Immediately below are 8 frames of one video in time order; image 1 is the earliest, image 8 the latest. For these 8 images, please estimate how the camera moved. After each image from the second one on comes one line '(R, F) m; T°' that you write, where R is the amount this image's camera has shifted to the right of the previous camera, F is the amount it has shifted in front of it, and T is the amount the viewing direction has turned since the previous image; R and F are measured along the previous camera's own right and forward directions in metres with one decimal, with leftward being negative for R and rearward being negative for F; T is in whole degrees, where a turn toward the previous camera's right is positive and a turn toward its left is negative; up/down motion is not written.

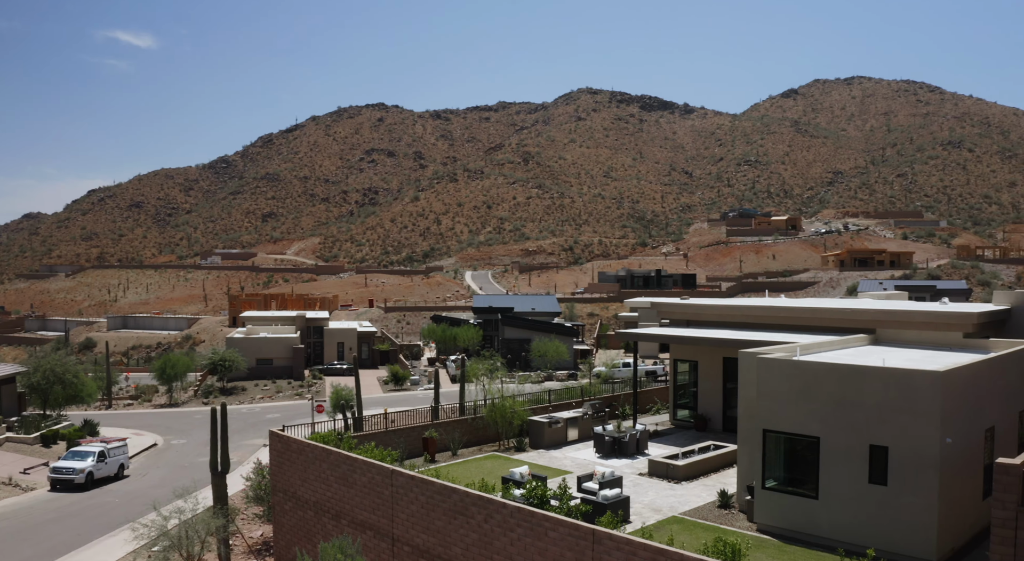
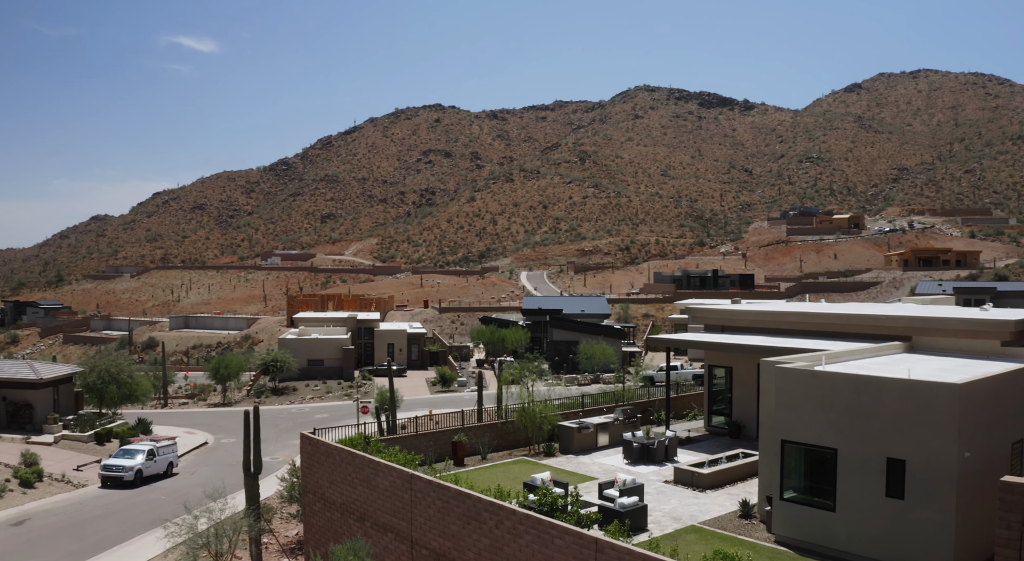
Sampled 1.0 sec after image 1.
(+0.5, -0.1) m; -4°
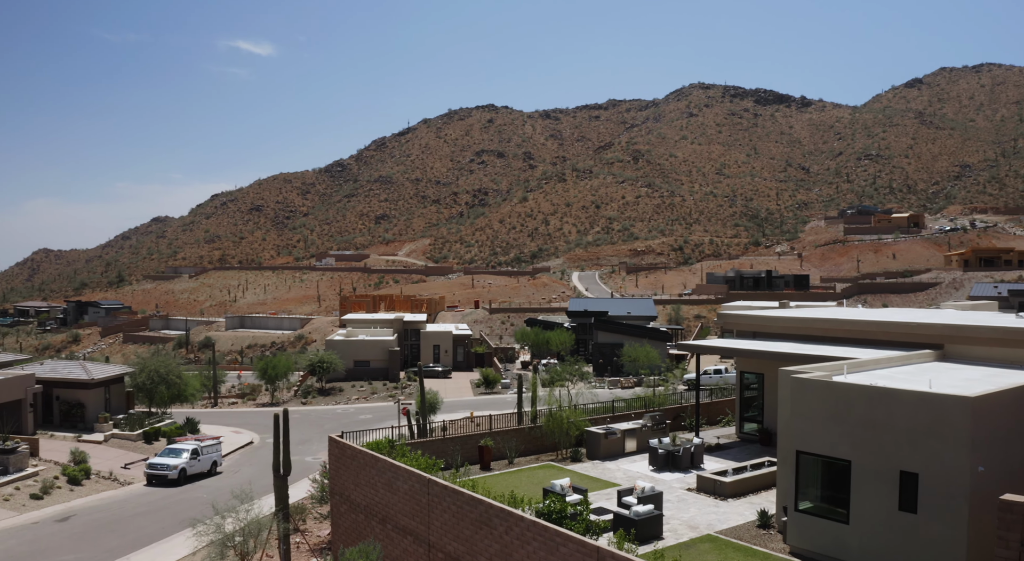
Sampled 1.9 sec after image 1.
(+0.4, -0.1) m; -3°
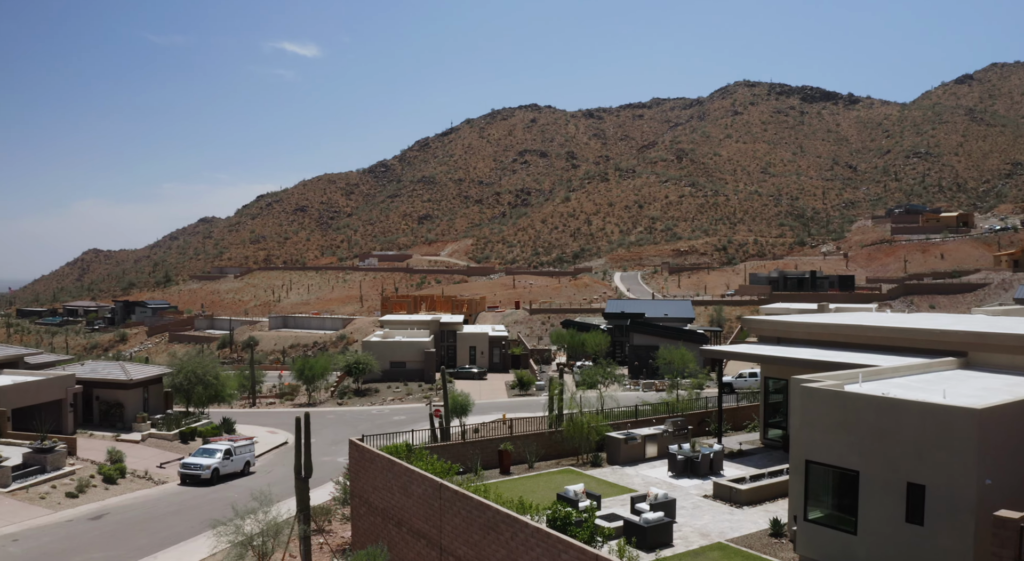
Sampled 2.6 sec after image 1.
(+0.4, -0.1) m; -3°
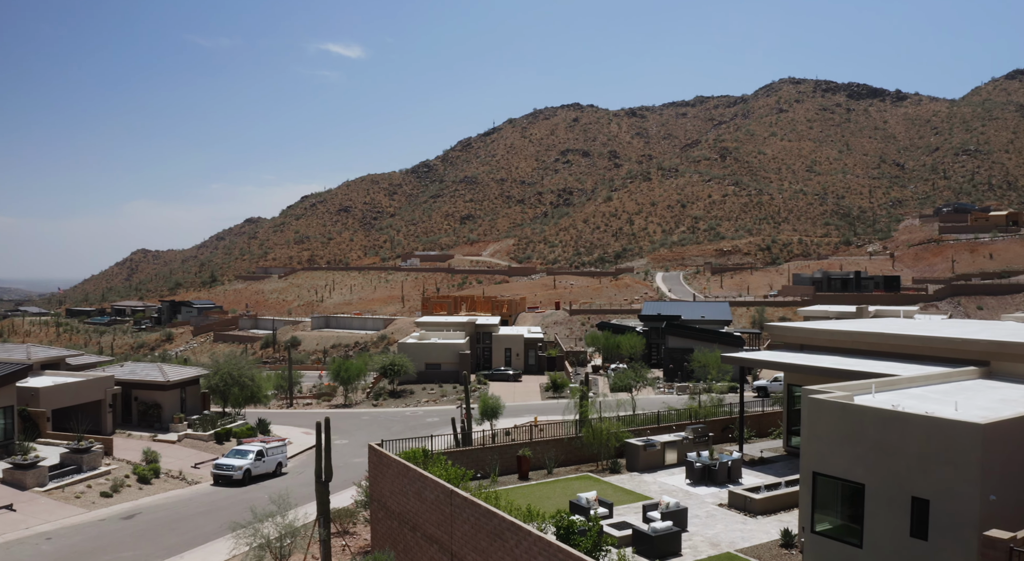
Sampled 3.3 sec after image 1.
(+0.4, -0.1) m; -3°
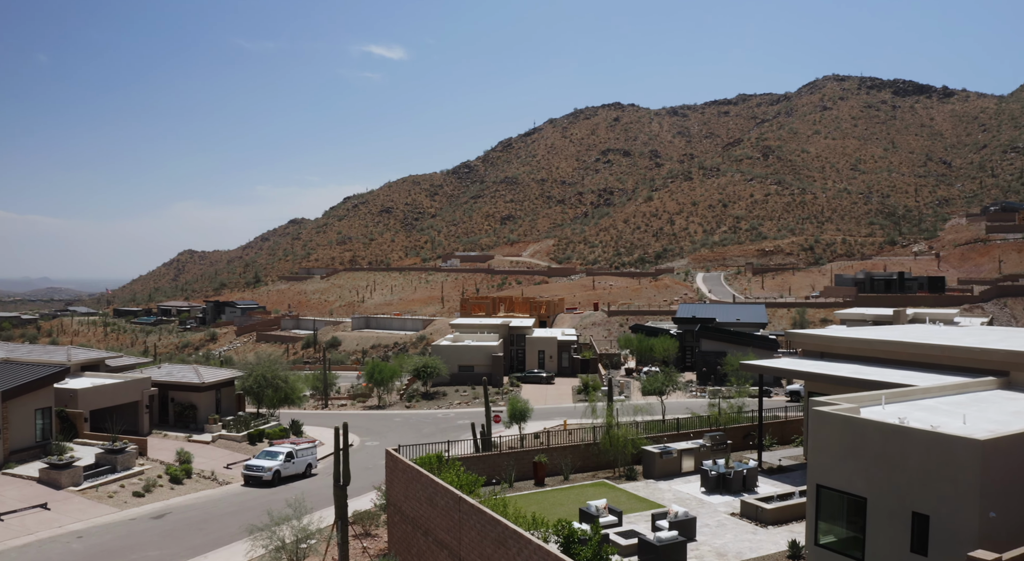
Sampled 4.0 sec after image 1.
(+0.4, -0.2) m; -3°
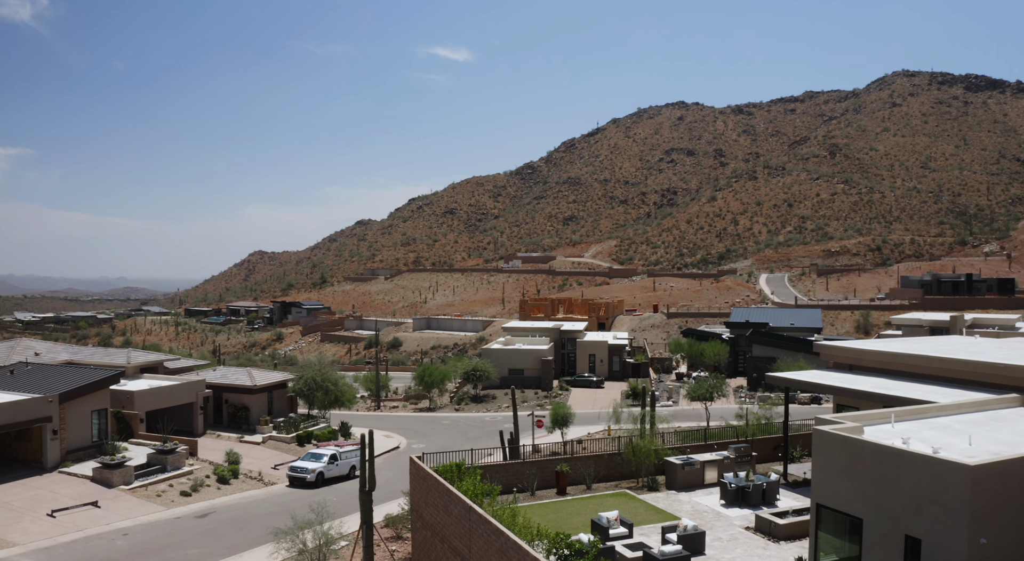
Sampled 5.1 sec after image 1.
(+0.7, -0.3) m; -4°
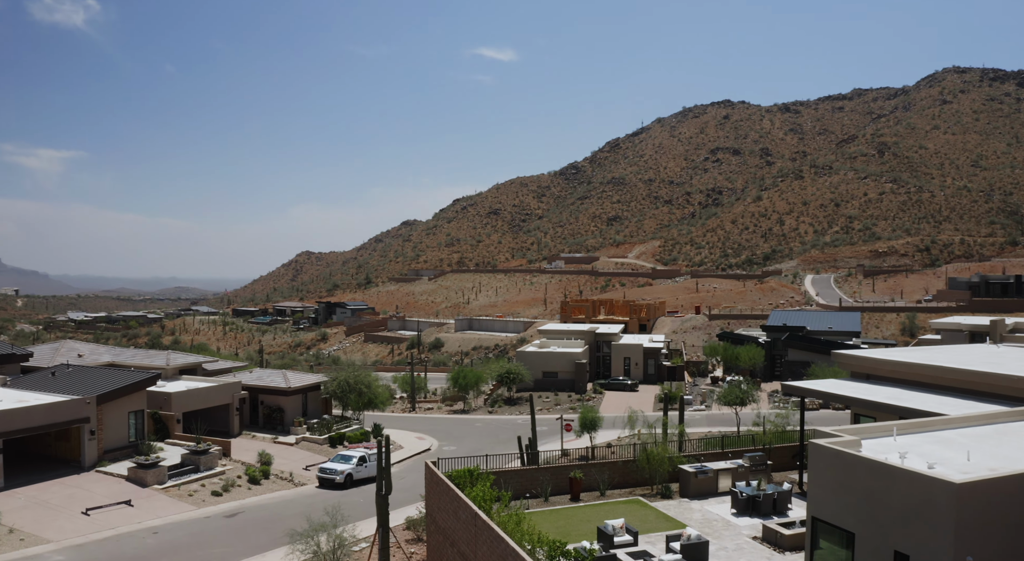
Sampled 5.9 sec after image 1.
(+0.5, -0.3) m; -3°
